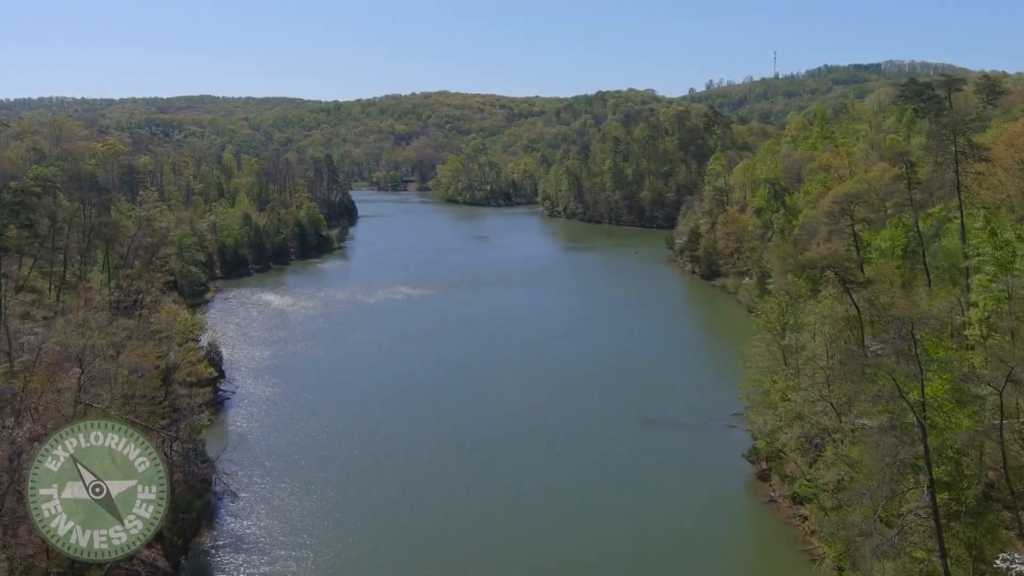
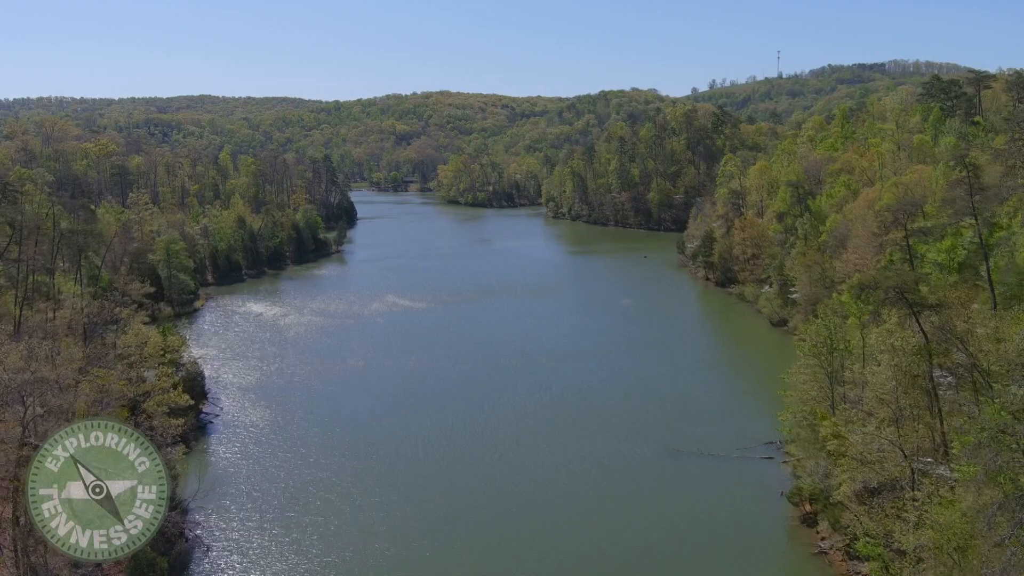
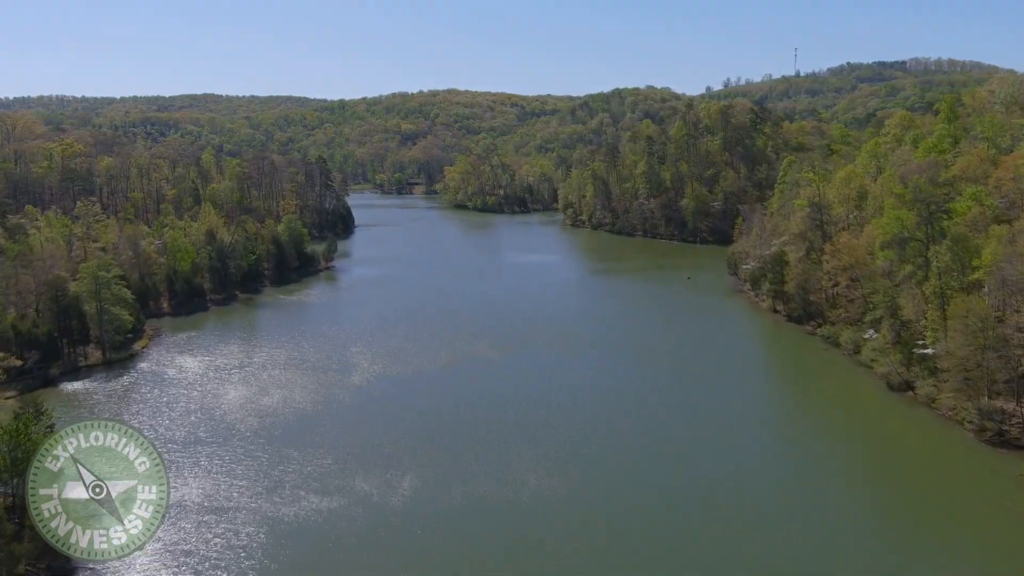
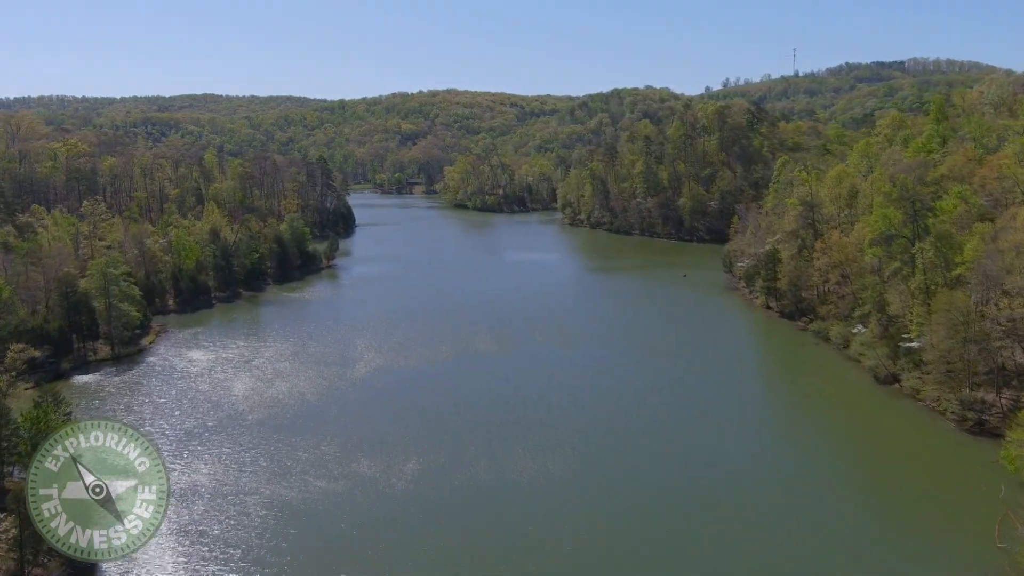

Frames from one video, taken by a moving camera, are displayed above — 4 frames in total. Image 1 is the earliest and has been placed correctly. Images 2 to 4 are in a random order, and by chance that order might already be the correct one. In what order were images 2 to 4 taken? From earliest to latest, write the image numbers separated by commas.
2, 4, 3
